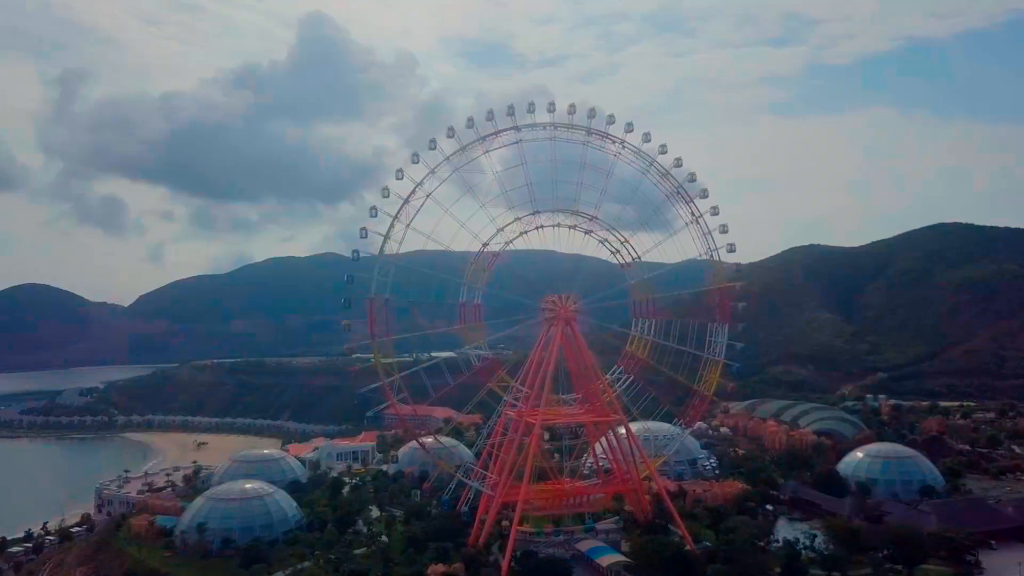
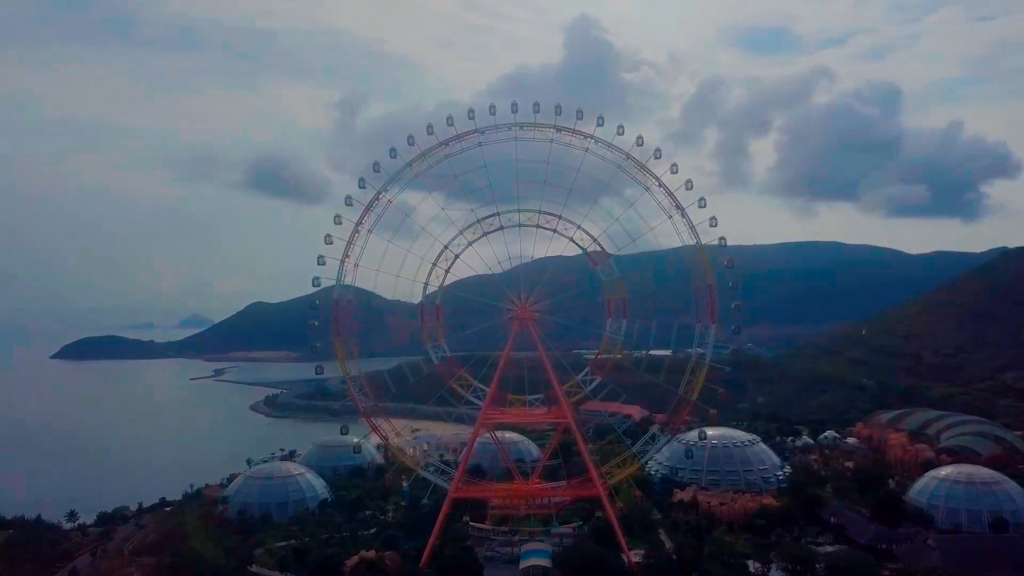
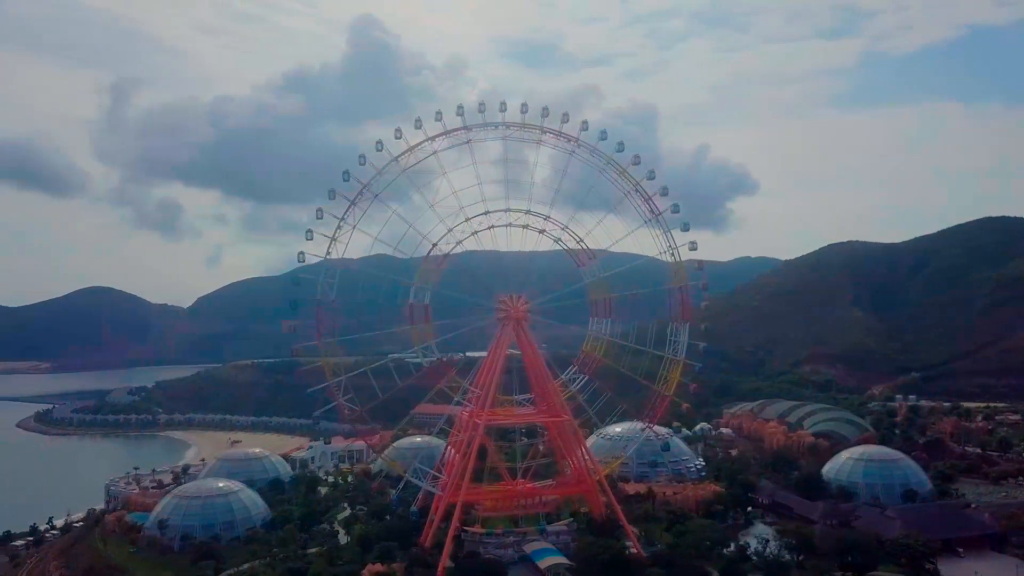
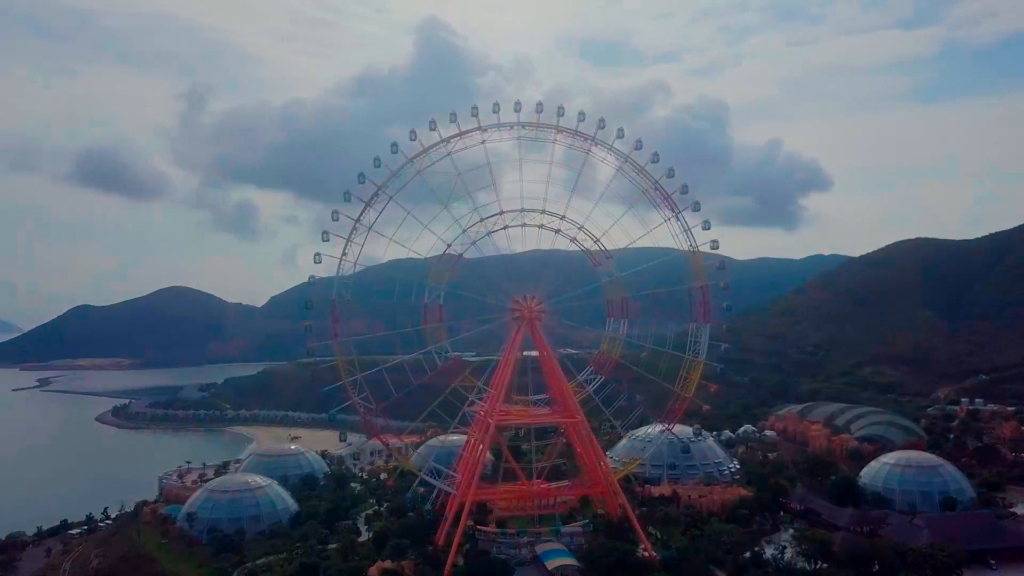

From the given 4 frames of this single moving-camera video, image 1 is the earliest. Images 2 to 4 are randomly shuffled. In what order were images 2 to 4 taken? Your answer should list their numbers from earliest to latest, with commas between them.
3, 4, 2
